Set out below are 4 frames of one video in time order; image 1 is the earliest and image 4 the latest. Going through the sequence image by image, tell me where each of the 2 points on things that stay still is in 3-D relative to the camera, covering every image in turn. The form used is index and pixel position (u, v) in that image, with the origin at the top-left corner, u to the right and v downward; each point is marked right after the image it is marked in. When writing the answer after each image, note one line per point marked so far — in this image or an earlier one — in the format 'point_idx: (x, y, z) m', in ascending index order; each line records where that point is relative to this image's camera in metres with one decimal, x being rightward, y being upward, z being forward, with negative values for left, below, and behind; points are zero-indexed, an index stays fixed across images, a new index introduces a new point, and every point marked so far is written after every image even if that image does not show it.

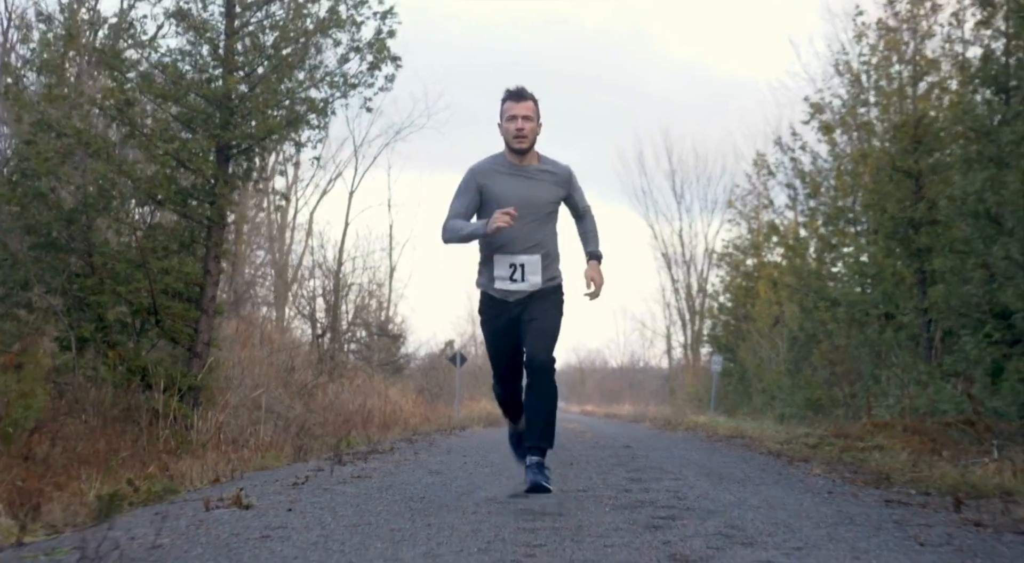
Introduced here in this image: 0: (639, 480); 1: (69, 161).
0: (+0.9, -1.4, +8.0) m
1: (-4.4, +1.2, +11.5) m
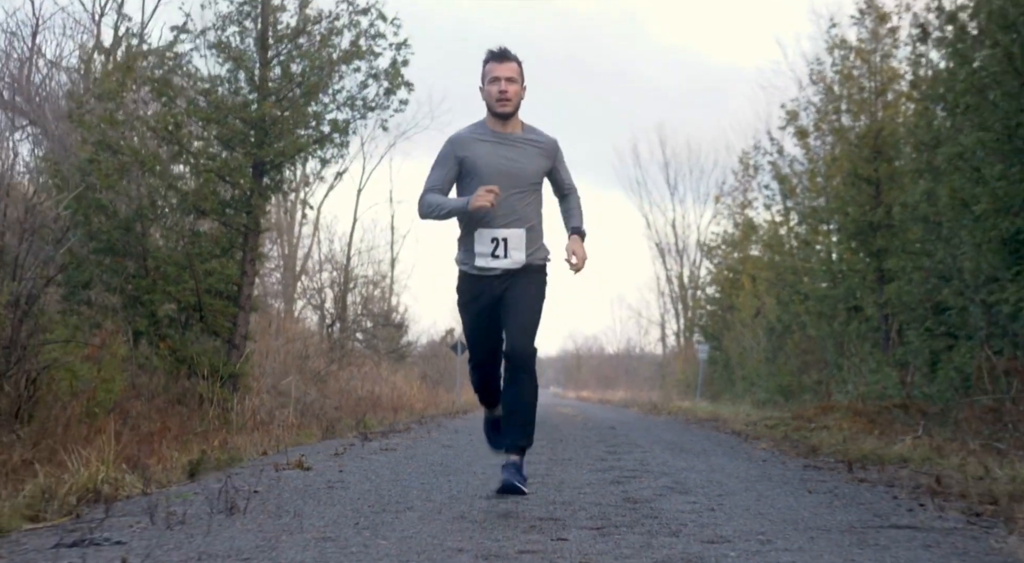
0: (+0.9, -1.5, +9.7) m
1: (-4.5, +1.2, +13.2) m
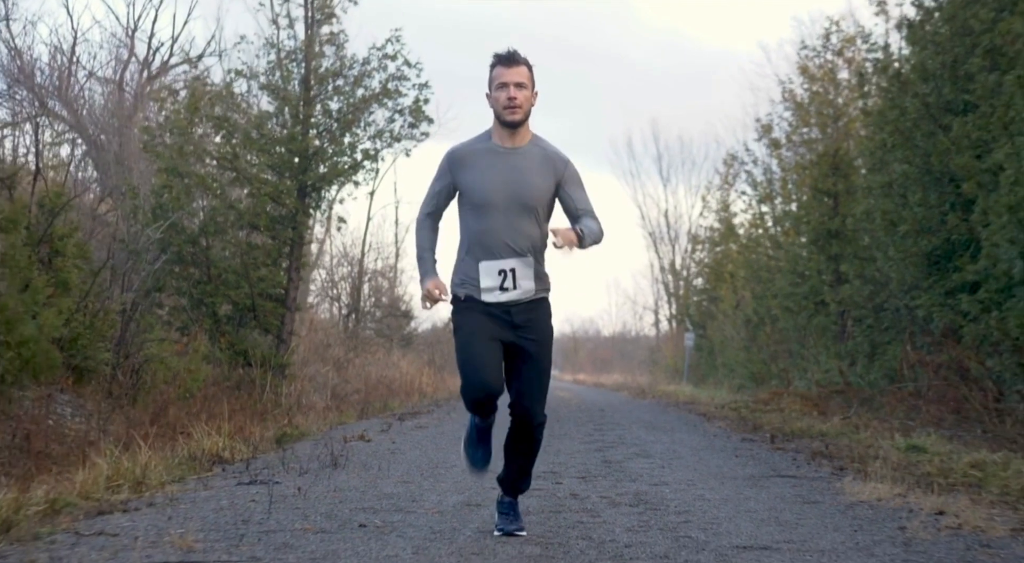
0: (+1.0, -1.6, +12.3) m
1: (-4.4, +1.1, +15.7) m
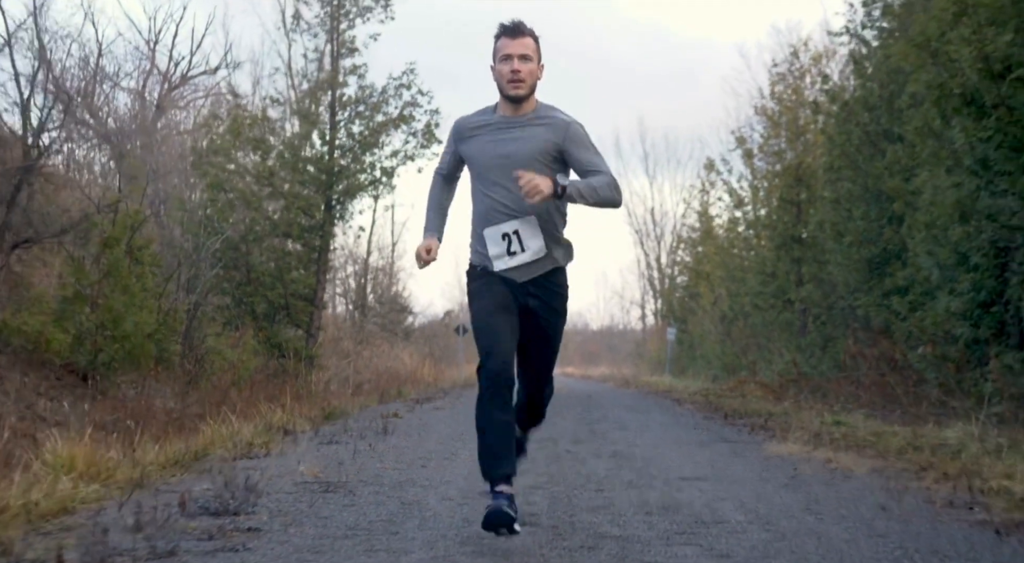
0: (+1.0, -1.7, +14.7) m
1: (-4.4, +1.1, +18.1) m
